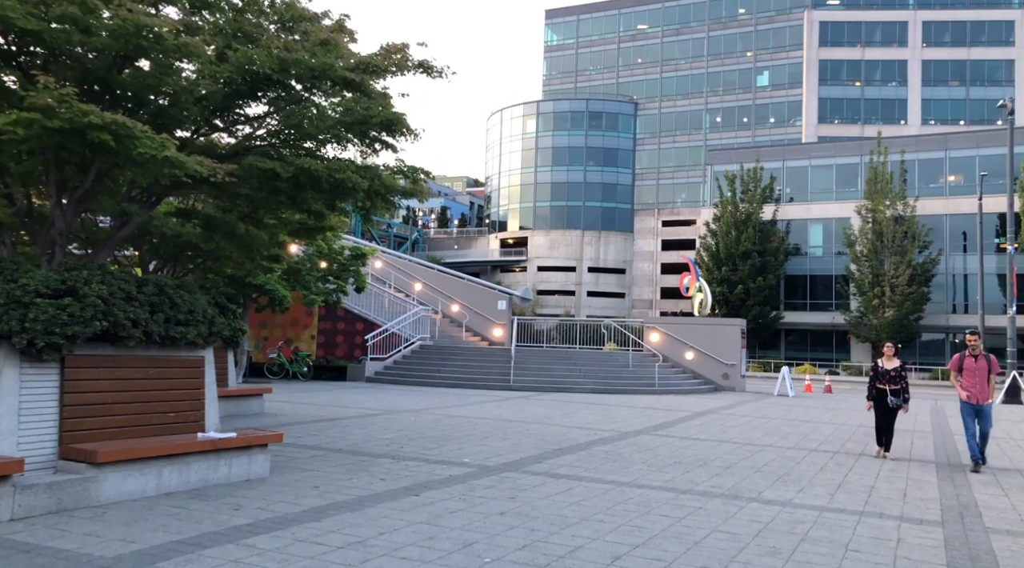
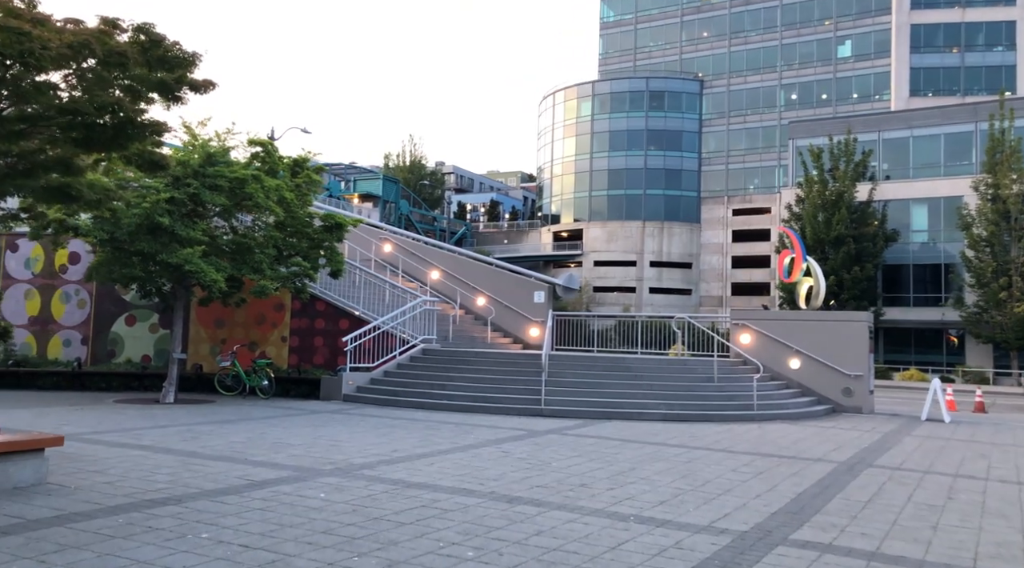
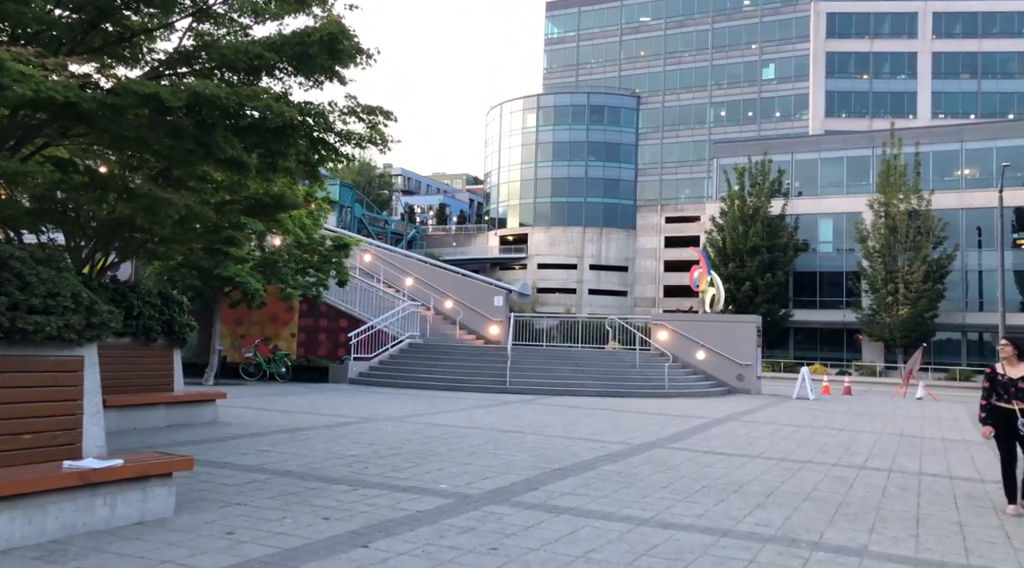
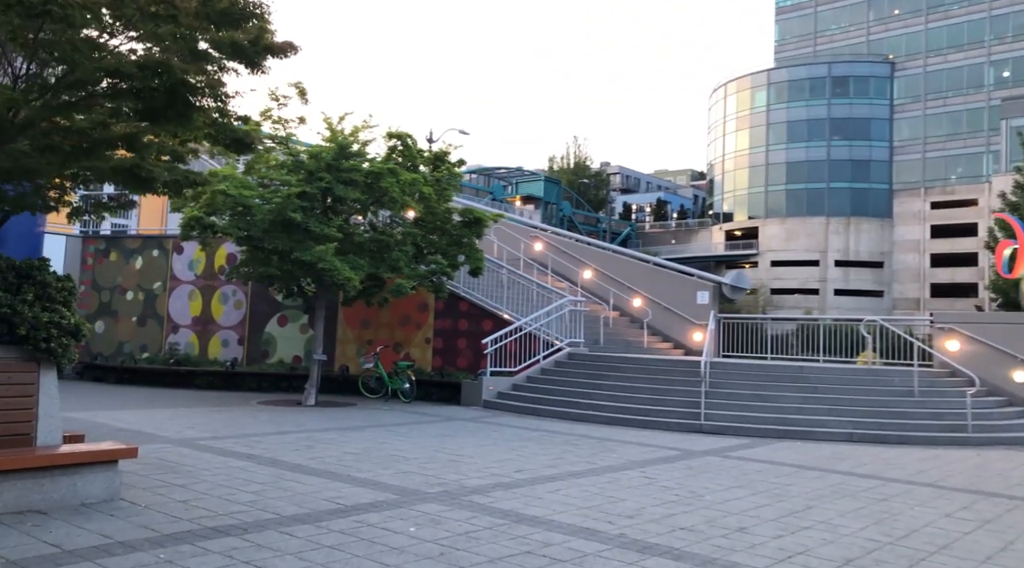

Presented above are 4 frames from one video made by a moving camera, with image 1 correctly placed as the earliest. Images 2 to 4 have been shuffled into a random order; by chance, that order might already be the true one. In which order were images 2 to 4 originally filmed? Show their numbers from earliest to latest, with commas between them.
3, 2, 4
